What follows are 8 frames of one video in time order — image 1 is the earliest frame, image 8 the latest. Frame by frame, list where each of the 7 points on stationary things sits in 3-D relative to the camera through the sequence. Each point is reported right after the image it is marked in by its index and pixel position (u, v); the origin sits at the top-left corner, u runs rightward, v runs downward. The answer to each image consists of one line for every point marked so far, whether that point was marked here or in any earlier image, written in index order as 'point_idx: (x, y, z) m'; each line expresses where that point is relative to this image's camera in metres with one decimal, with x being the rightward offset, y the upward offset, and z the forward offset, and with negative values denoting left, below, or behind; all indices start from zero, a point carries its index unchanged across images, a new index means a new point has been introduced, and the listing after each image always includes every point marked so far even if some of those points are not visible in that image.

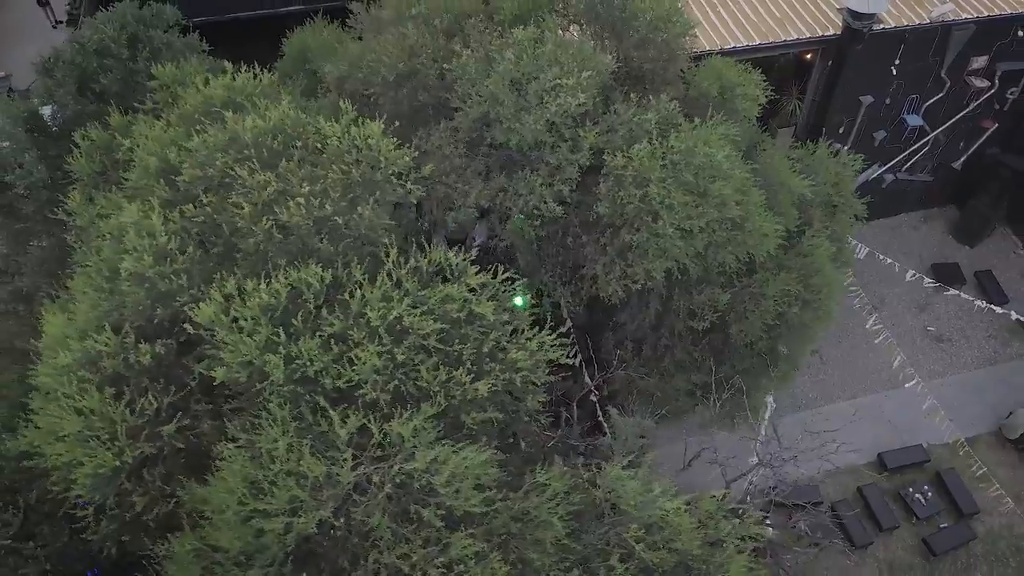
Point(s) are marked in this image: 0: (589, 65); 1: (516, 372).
0: (+1.3, +3.7, +11.6) m
1: (0.0, -1.2, +9.4) m
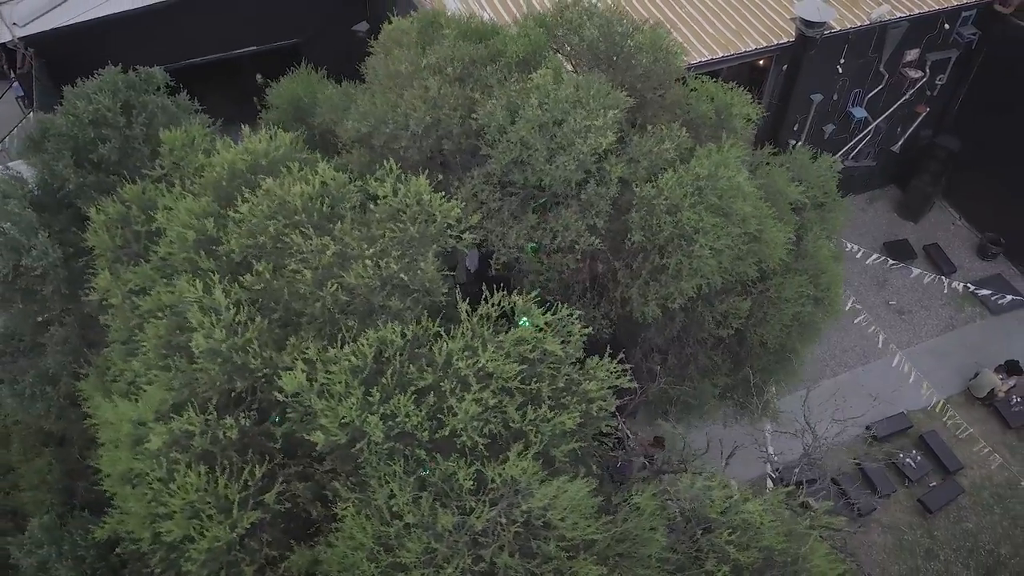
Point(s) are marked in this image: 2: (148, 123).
0: (+1.7, +3.2, +12.3) m
1: (+1.1, -1.7, +10.0) m
2: (-8.0, +3.6, +15.4) m
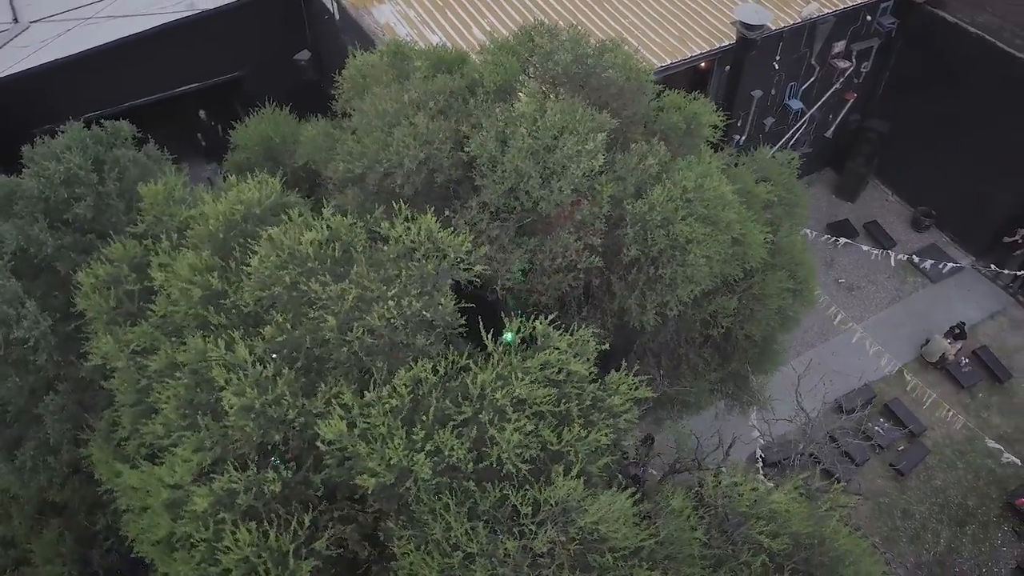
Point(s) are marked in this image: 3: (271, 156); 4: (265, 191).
0: (+1.4, +3.0, +12.9) m
1: (+1.6, -1.9, +10.5) m
2: (-8.4, +2.4, +15.1) m
3: (-5.9, +3.2, +17.0) m
4: (-4.6, +1.8, +13.1) m
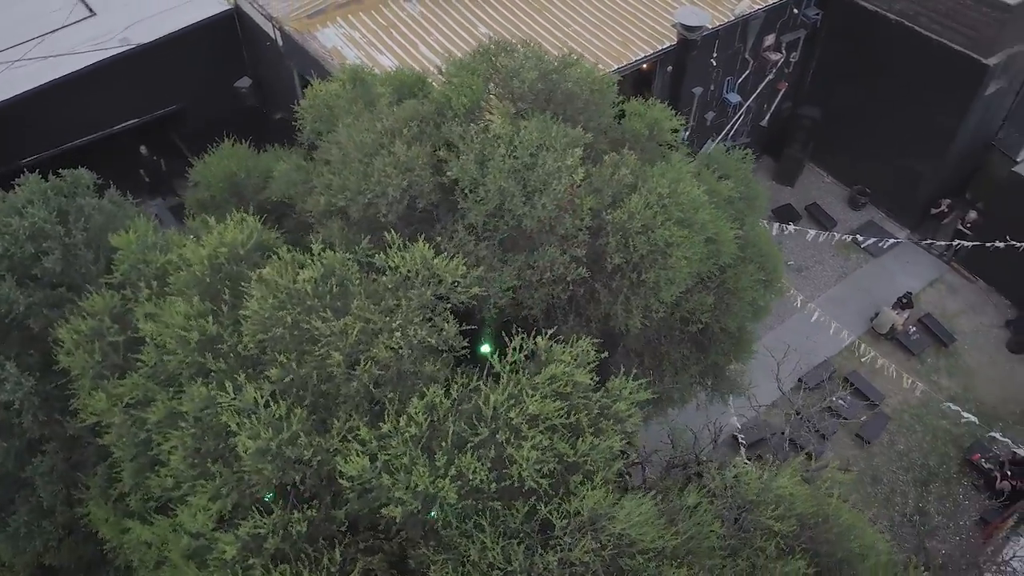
0: (+1.0, +2.8, +13.3) m
1: (+1.8, -2.1, +11.0) m
2: (-8.9, +1.3, +14.8) m
3: (-6.6, +2.3, +16.9) m
4: (-4.9, +1.1, +13.0) m
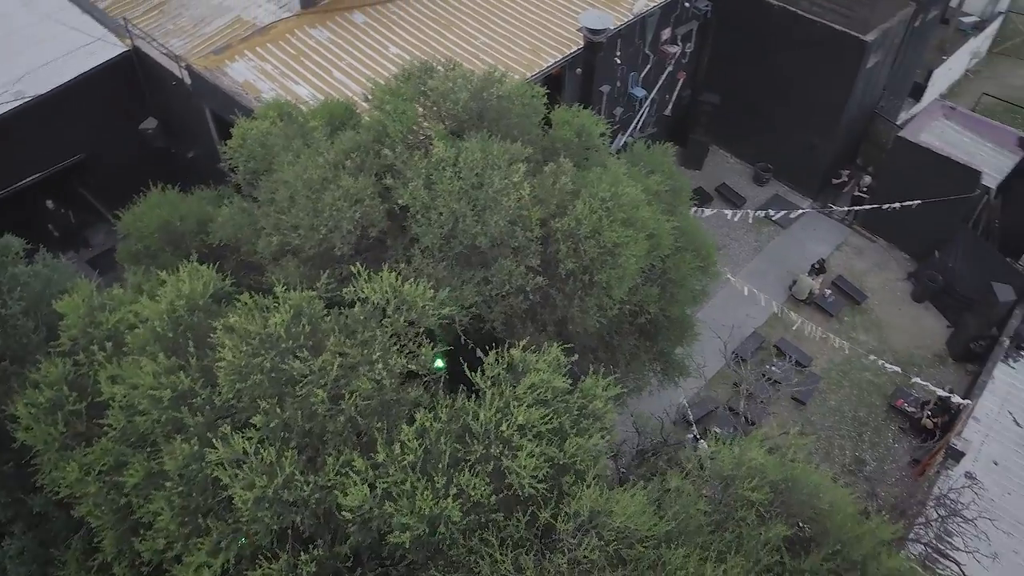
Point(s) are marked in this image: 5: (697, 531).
0: (-0.1, +2.6, +13.8) m
1: (+1.5, -2.2, +11.6) m
2: (-9.9, -0.1, +14.2) m
3: (-8.0, +1.1, +16.5) m
4: (-5.7, +0.2, +12.9) m
5: (+2.9, -3.8, +11.0) m
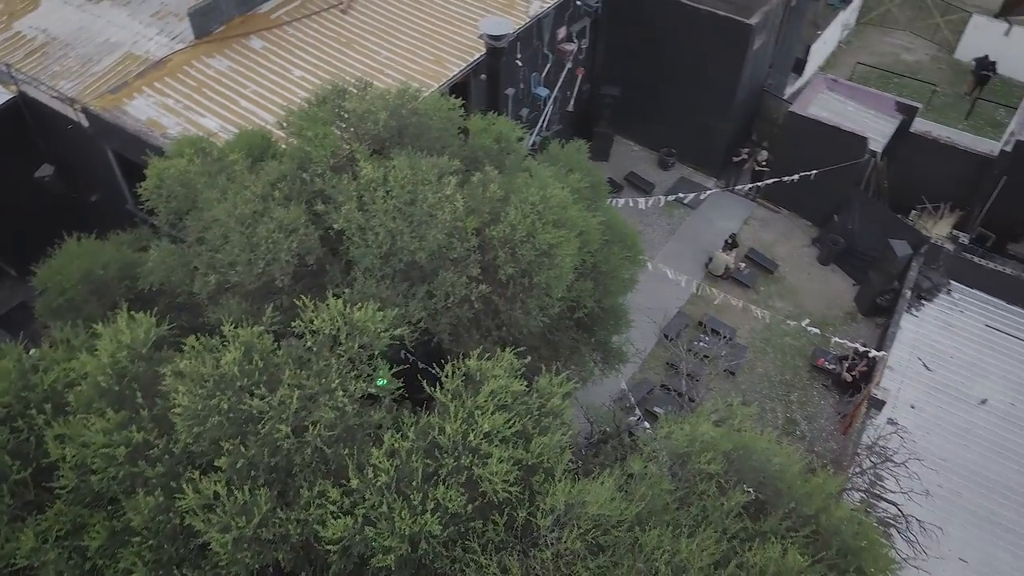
0: (-1.5, +2.3, +14.2) m
1: (+0.8, -2.2, +12.1) m
2: (-10.9, -1.5, +13.5) m
3: (-9.4, -0.1, +16.0) m
4: (-6.7, -0.7, +12.6) m
5: (+2.5, -3.6, +11.7) m
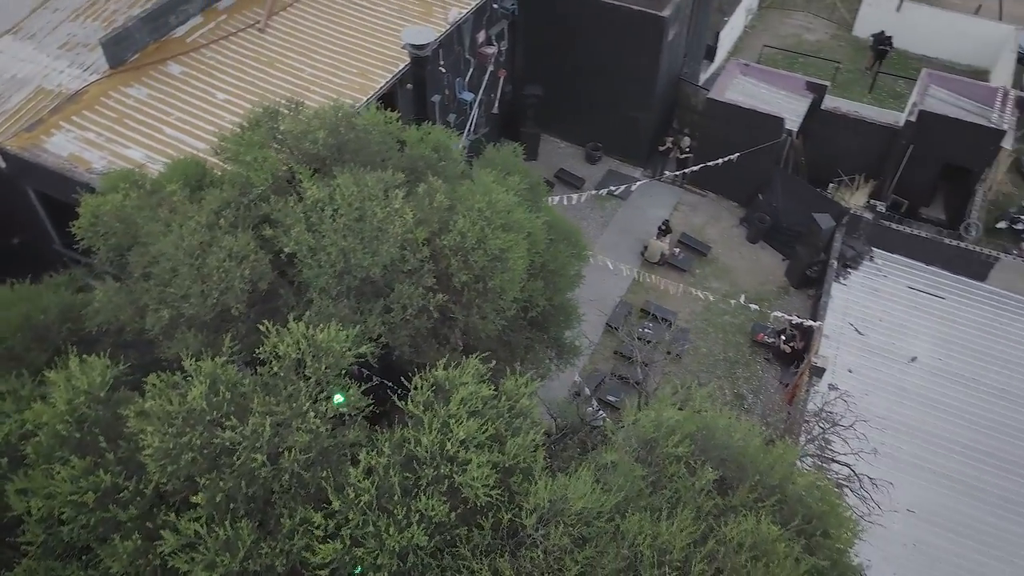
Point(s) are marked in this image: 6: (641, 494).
0: (-2.6, +2.0, +14.3) m
1: (+0.3, -2.2, +12.5) m
2: (-11.5, -2.7, +12.8) m
3: (-10.4, -1.1, +15.5) m
4: (-7.4, -1.5, +12.4) m
5: (+2.1, -3.5, +12.2) m
6: (+2.2, -3.5, +12.3) m
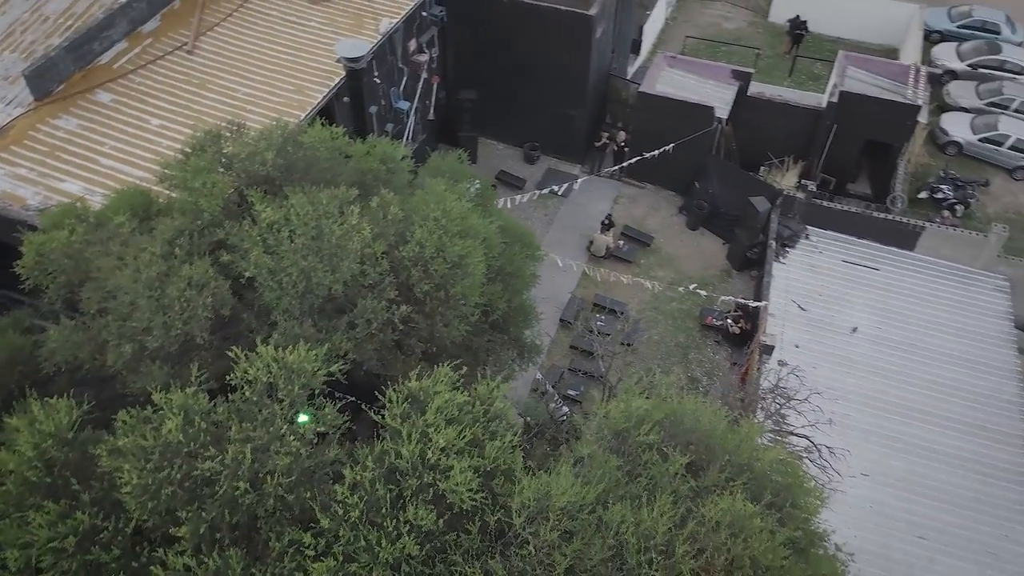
0: (-3.6, +1.7, +14.4) m
1: (-0.2, -2.3, +12.8) m
2: (-11.9, -3.7, +12.3) m
3: (-11.1, -2.0, +15.0) m
4: (-7.8, -2.1, +12.1) m
5: (+1.8, -3.4, +12.7) m
6: (+1.8, -3.4, +12.8) m
